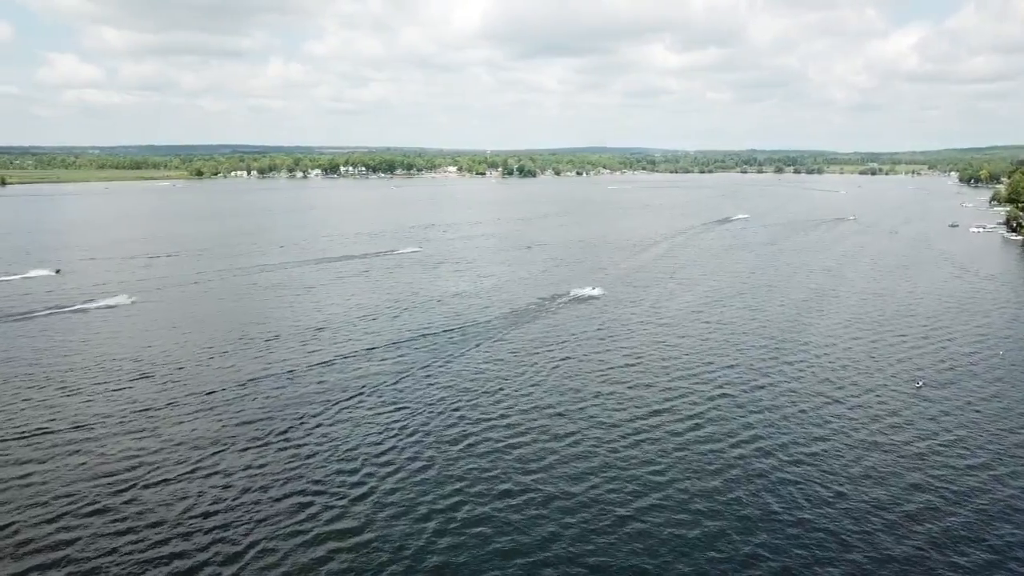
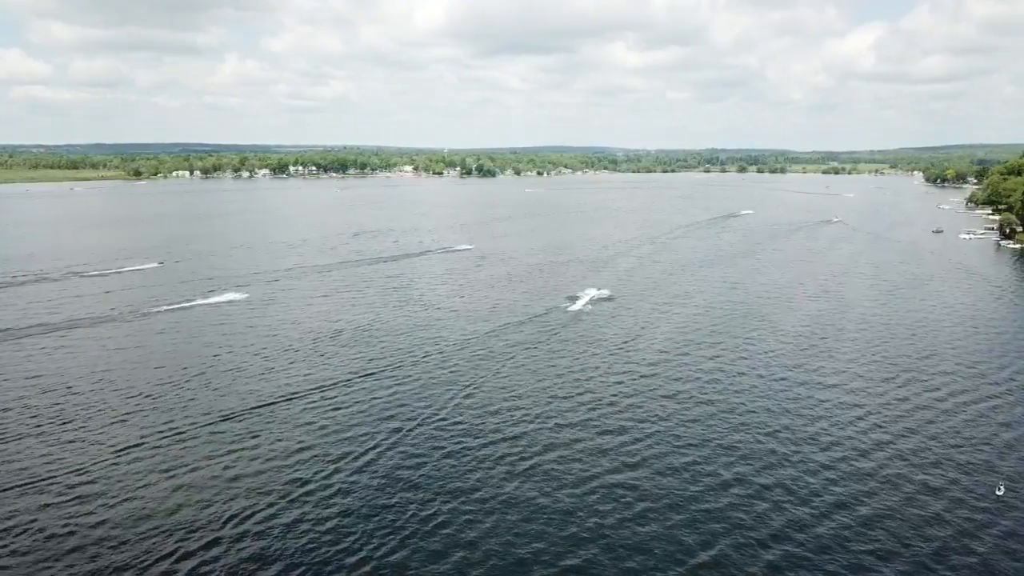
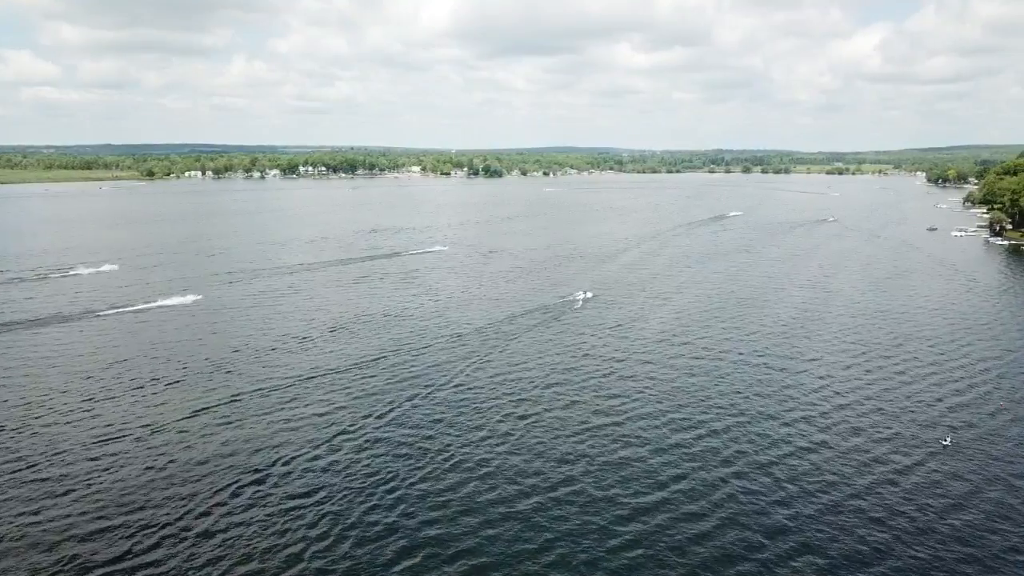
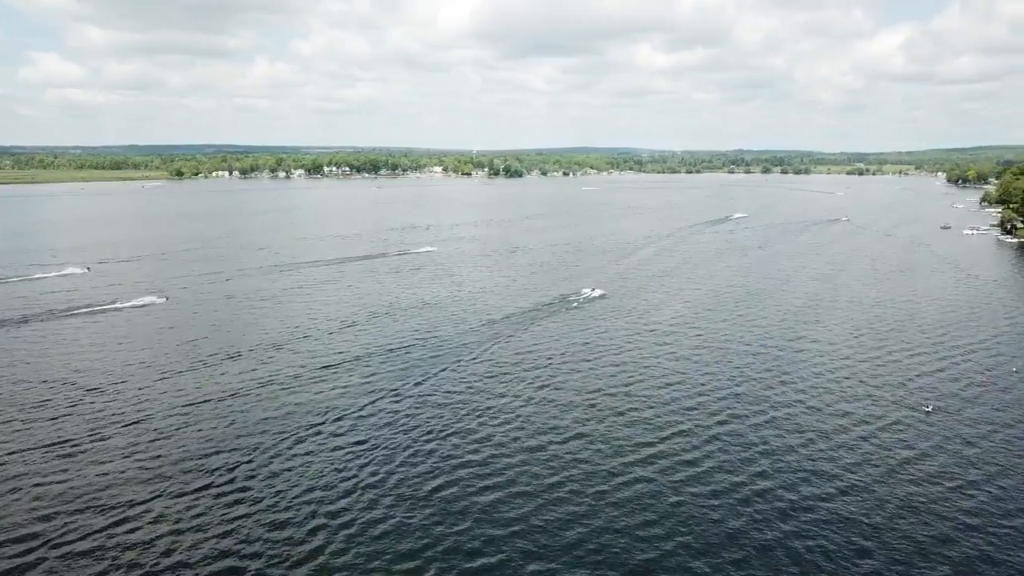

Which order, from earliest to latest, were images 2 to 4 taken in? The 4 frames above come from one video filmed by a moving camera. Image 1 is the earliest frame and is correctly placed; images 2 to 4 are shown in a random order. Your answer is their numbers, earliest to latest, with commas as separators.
4, 3, 2
